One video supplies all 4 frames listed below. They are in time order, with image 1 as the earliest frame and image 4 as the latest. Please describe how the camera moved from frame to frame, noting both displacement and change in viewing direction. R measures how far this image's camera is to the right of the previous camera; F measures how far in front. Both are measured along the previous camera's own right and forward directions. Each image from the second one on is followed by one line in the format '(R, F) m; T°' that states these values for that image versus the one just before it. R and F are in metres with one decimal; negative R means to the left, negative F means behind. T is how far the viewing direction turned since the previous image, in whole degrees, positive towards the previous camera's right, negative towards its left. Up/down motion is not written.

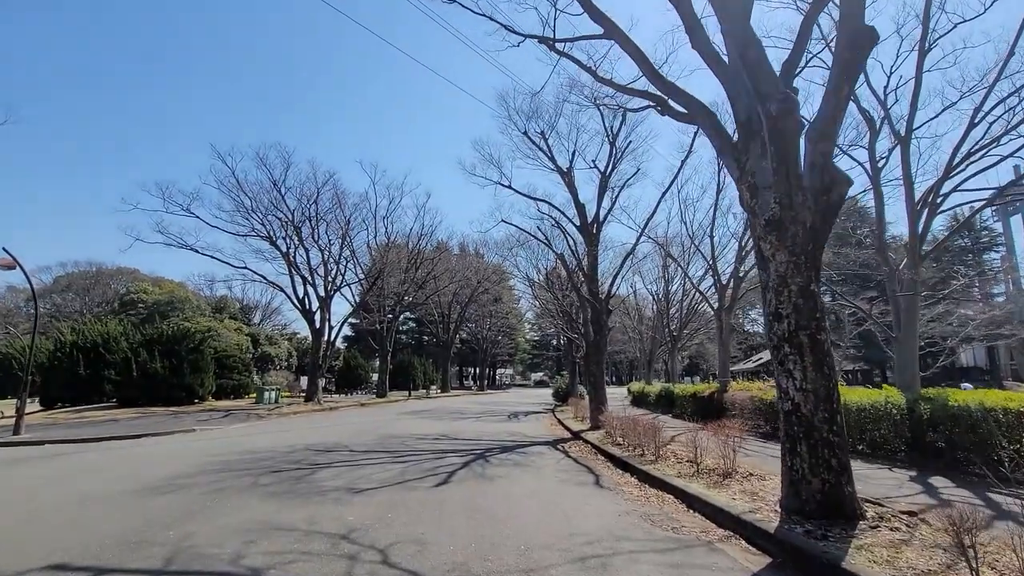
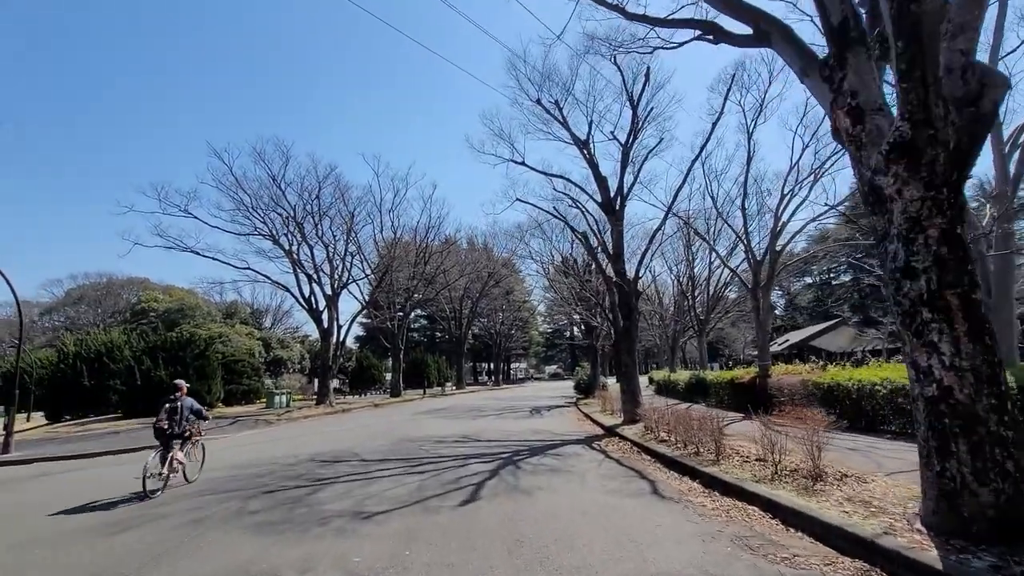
(-0.3, +1.6) m; -1°
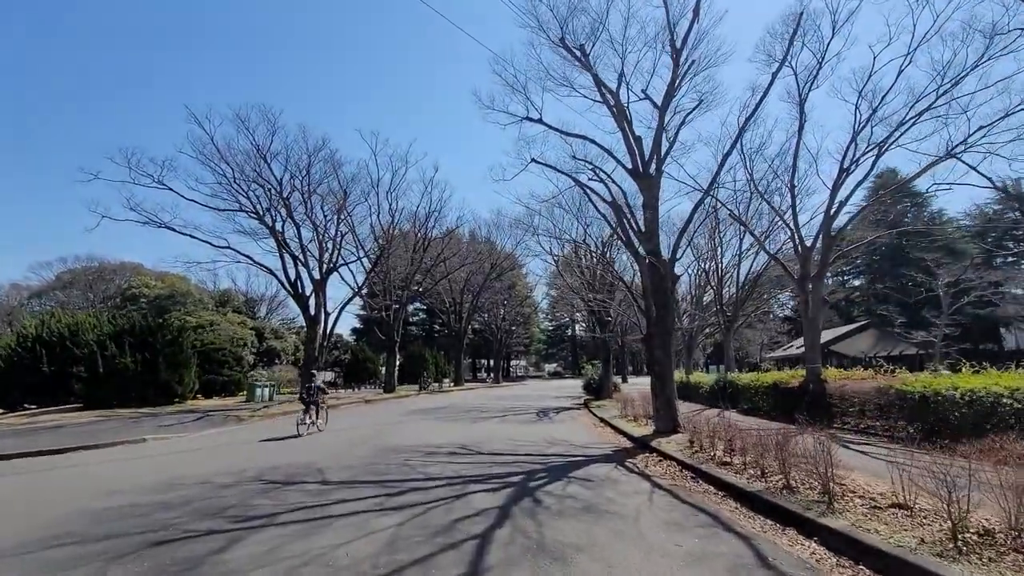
(-0.2, +3.0) m; 0°
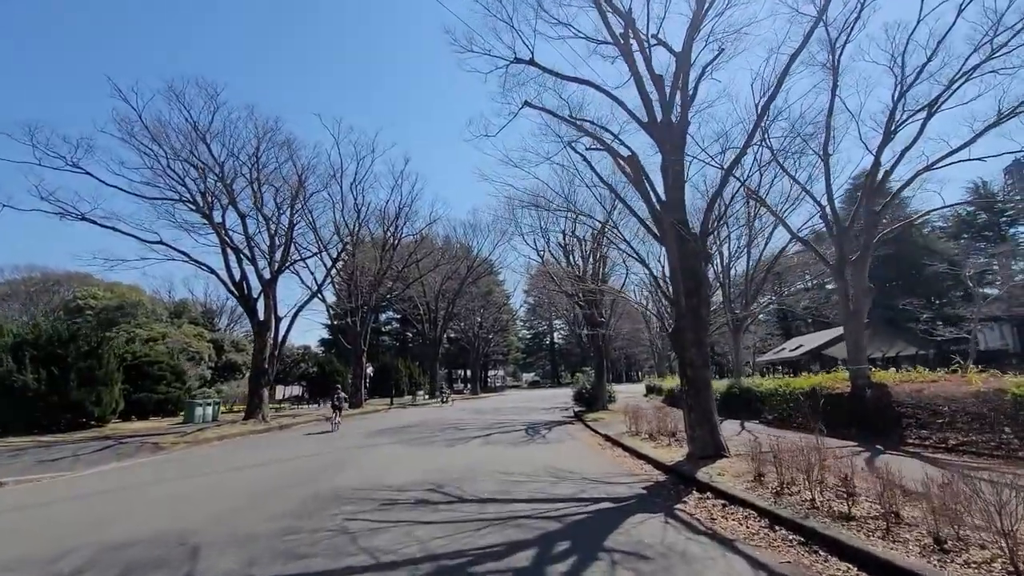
(-0.3, +3.6) m; +2°
